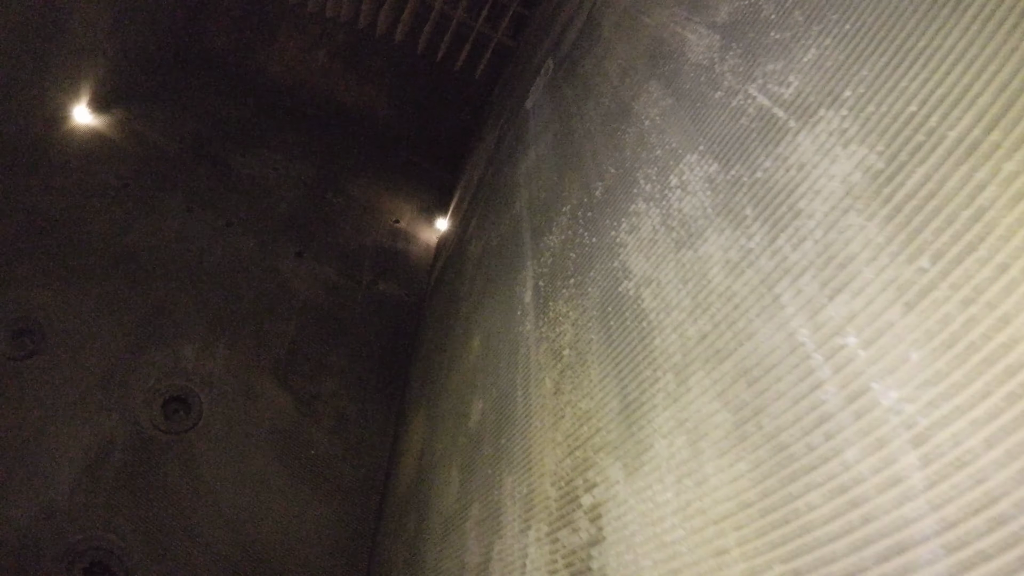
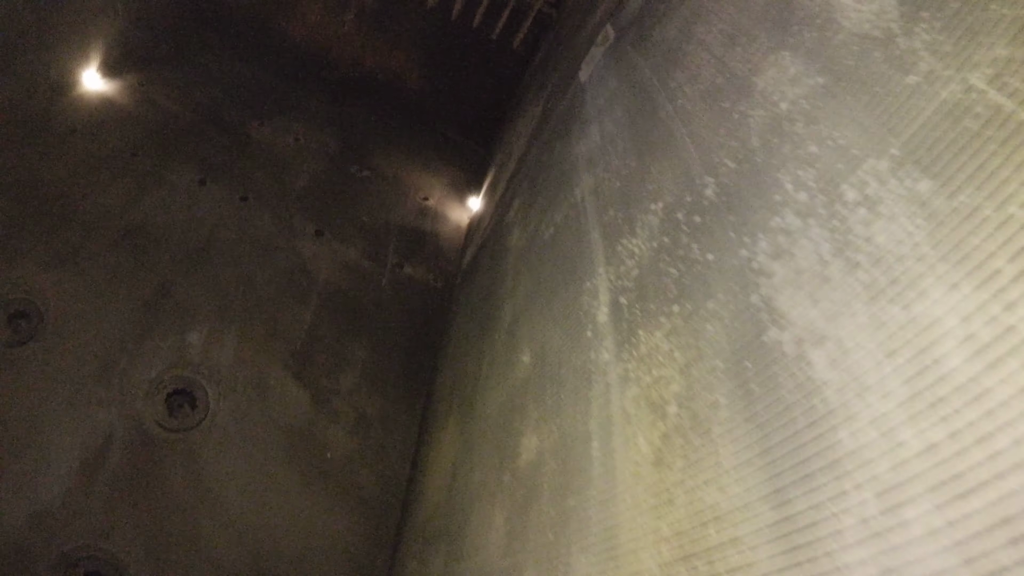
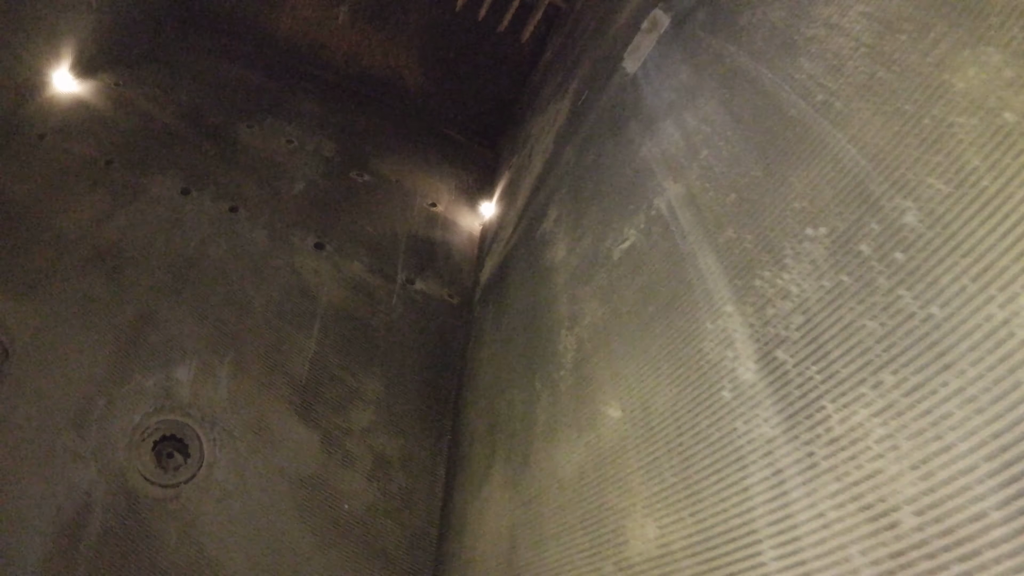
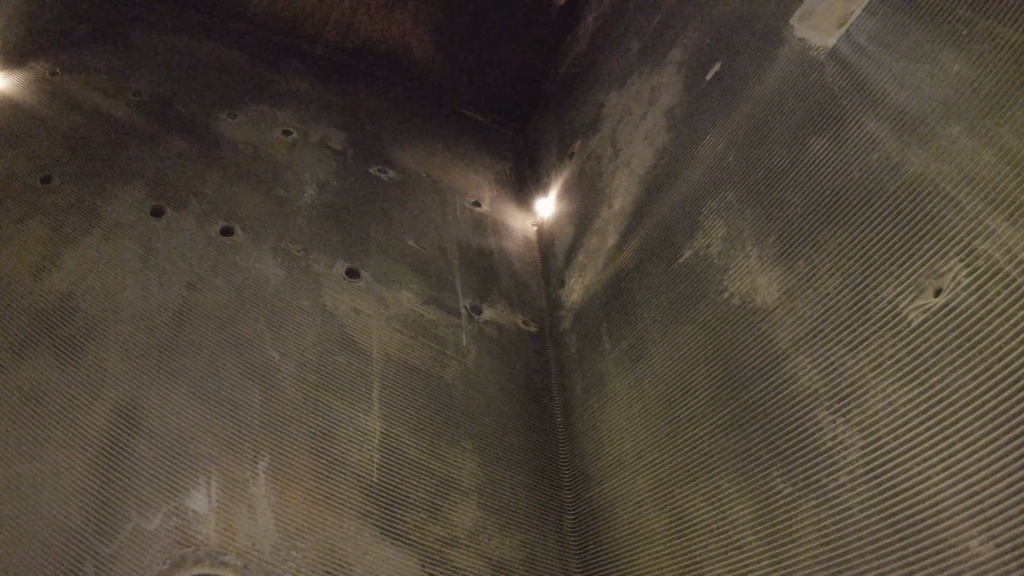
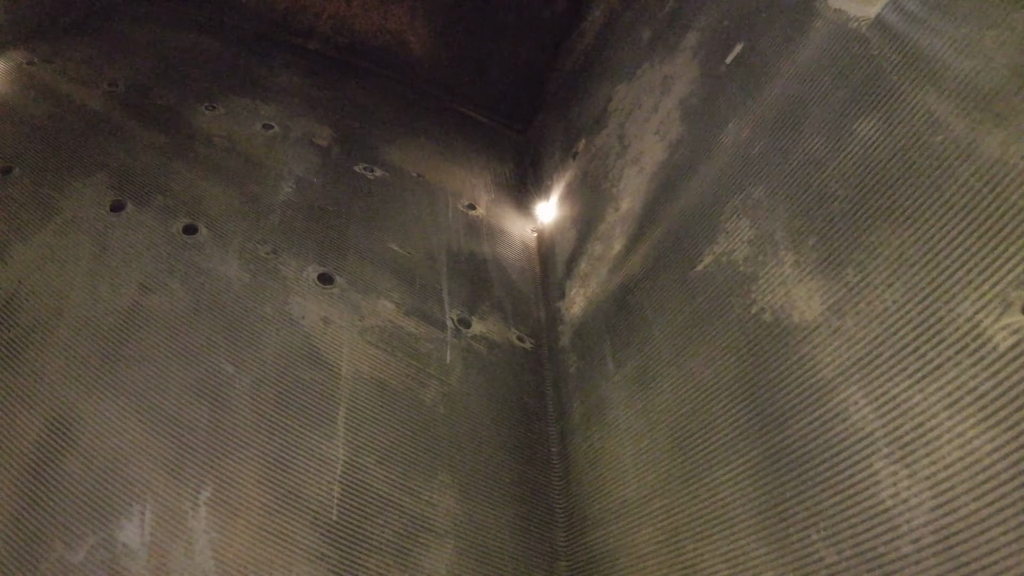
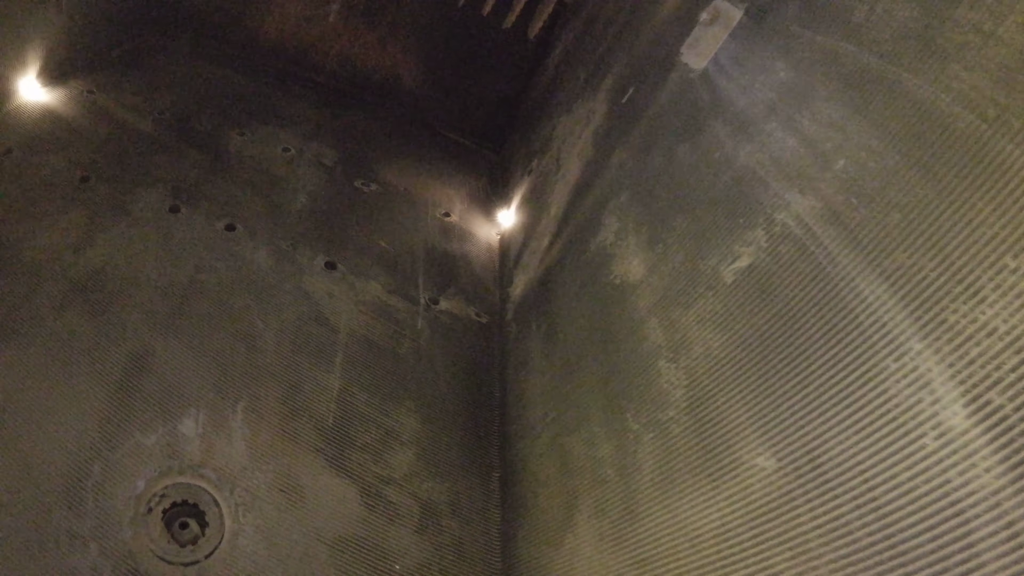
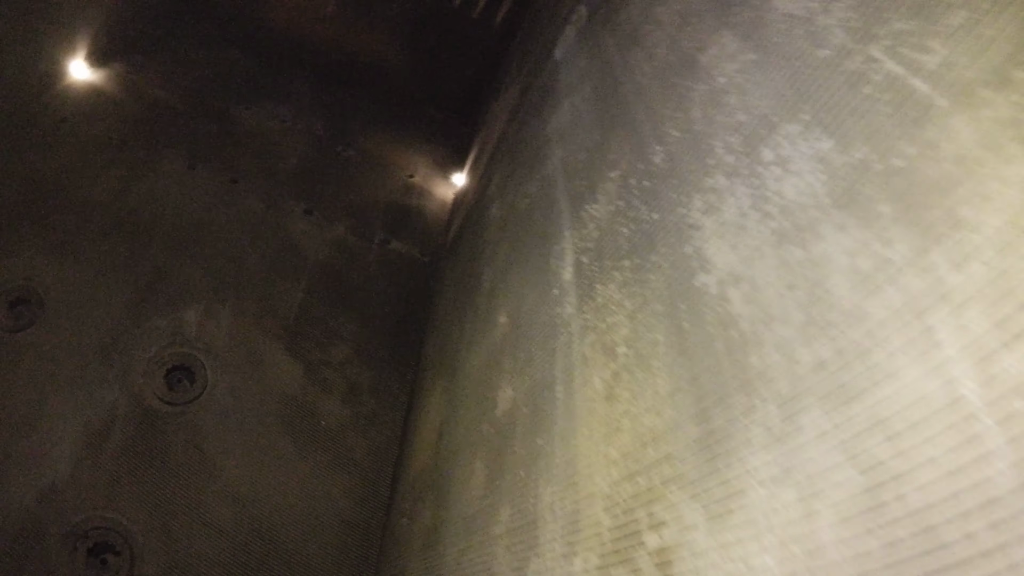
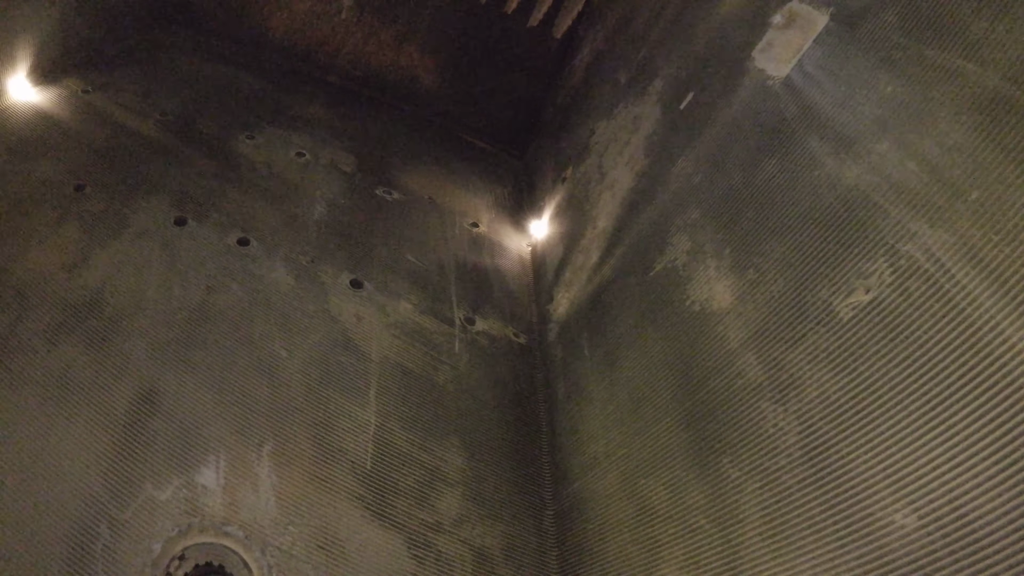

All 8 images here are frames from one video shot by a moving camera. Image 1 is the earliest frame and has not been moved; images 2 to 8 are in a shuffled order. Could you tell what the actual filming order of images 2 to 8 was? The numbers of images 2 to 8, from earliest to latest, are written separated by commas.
7, 2, 3, 6, 8, 4, 5
